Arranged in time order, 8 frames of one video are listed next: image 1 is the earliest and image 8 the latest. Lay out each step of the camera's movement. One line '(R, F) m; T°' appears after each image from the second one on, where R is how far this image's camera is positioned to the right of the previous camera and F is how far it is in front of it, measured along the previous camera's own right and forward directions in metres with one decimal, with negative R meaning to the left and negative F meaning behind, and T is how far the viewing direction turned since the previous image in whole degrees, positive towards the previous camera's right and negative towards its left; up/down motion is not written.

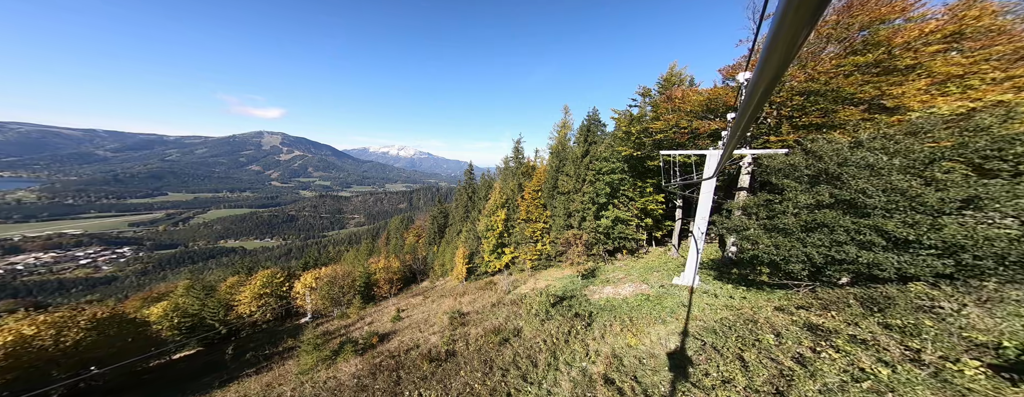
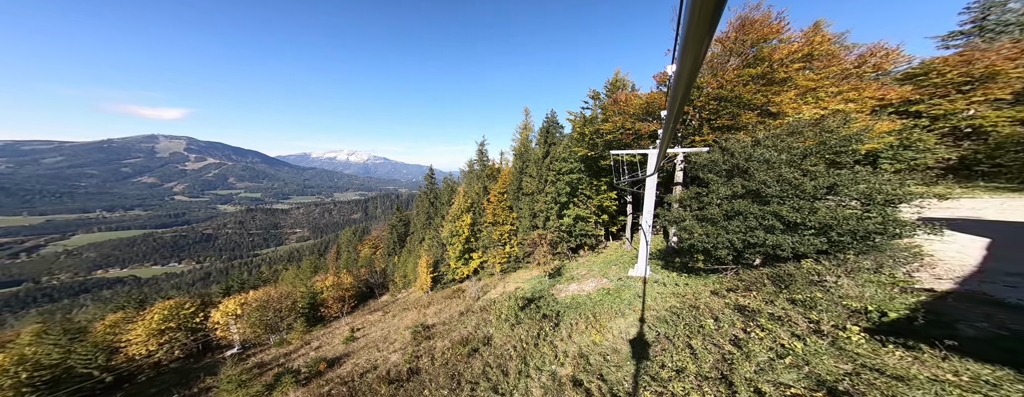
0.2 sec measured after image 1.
(-0.6, -0.2) m; +10°
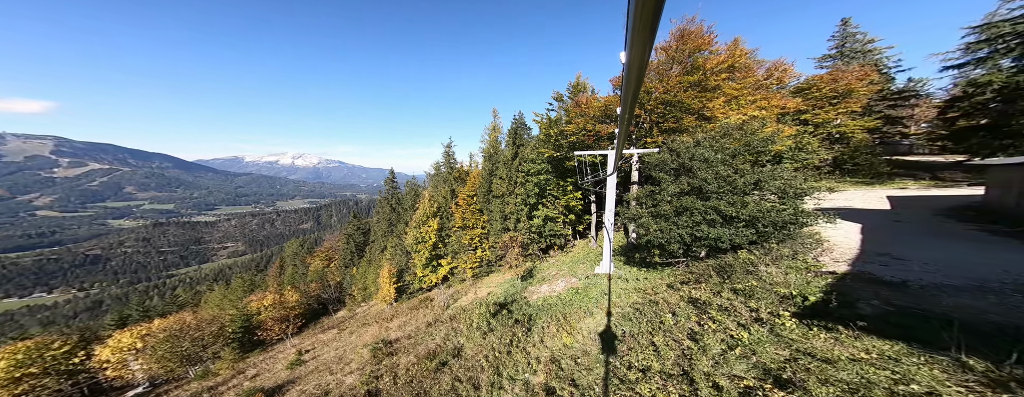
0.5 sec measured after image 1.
(-0.7, +0.1) m; +9°
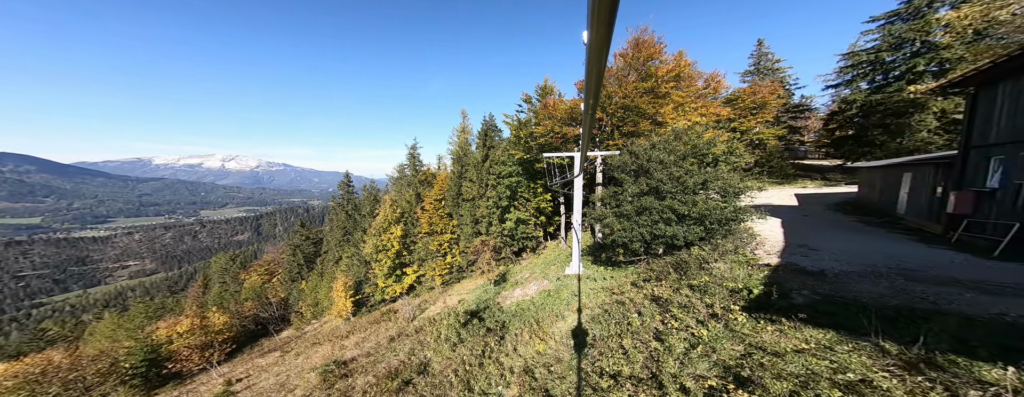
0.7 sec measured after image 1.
(-0.7, +0.3) m; +9°
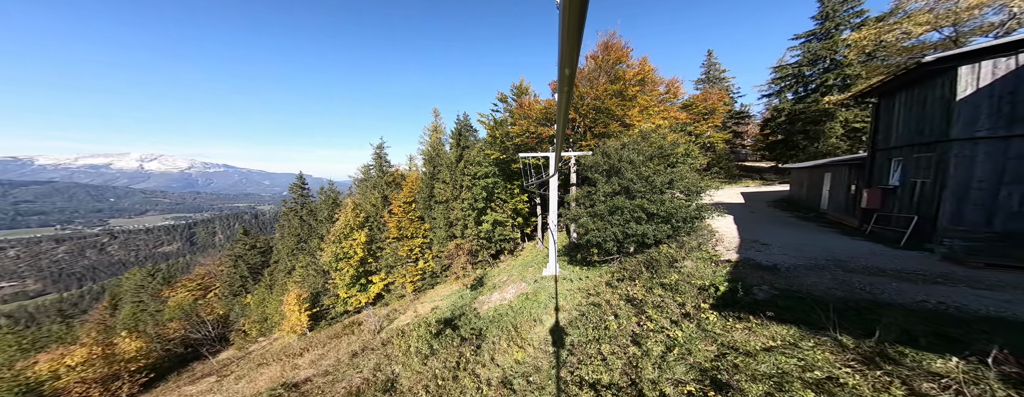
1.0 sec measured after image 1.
(-0.5, +0.4) m; +7°
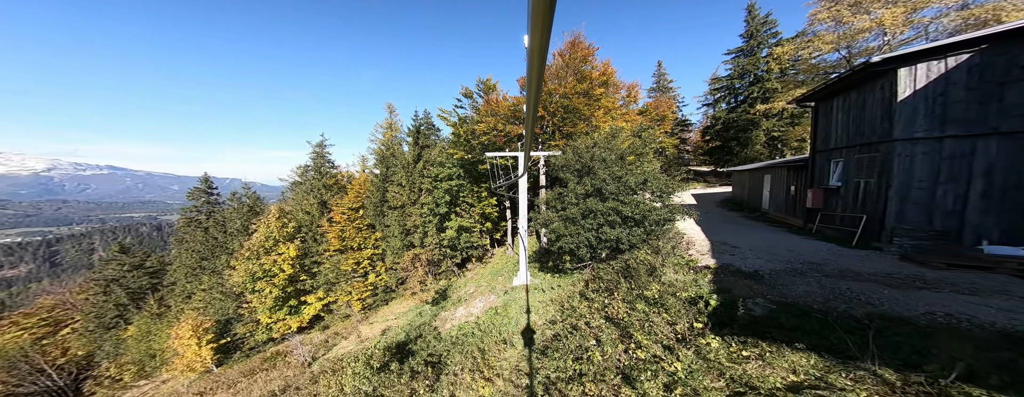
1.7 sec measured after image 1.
(-0.4, +1.3) m; +9°
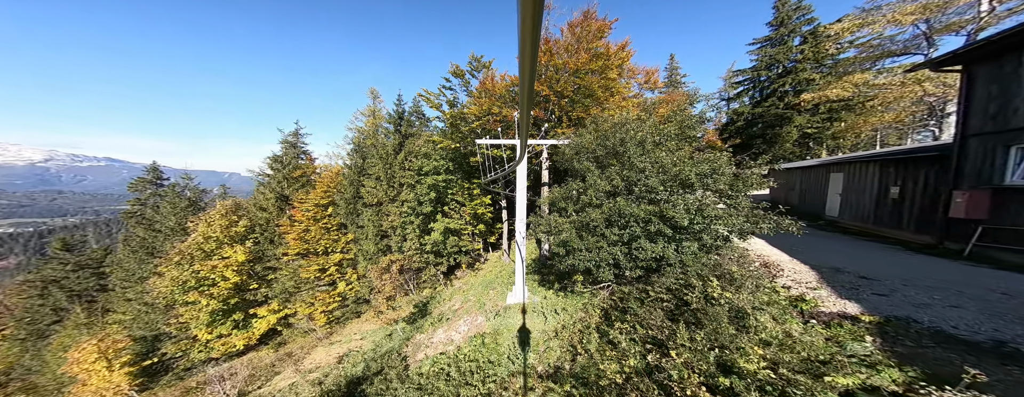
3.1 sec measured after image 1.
(+0.5, +2.4) m; -2°
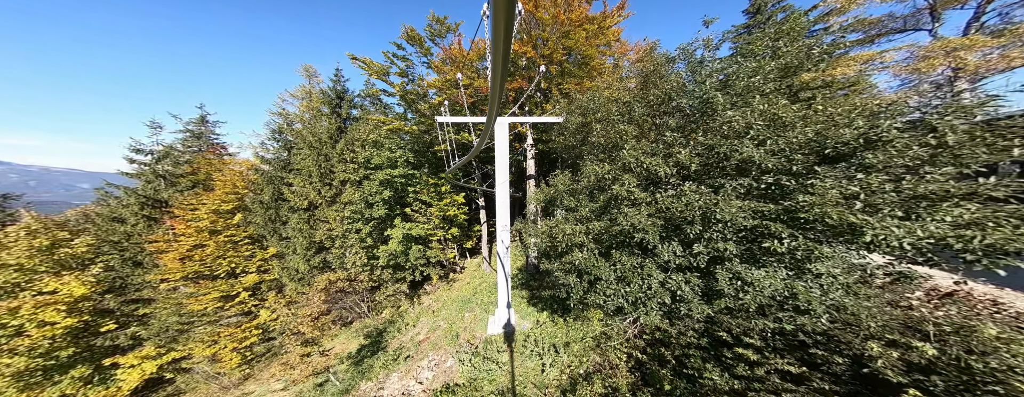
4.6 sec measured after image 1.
(0.0, +2.7) m; +5°
